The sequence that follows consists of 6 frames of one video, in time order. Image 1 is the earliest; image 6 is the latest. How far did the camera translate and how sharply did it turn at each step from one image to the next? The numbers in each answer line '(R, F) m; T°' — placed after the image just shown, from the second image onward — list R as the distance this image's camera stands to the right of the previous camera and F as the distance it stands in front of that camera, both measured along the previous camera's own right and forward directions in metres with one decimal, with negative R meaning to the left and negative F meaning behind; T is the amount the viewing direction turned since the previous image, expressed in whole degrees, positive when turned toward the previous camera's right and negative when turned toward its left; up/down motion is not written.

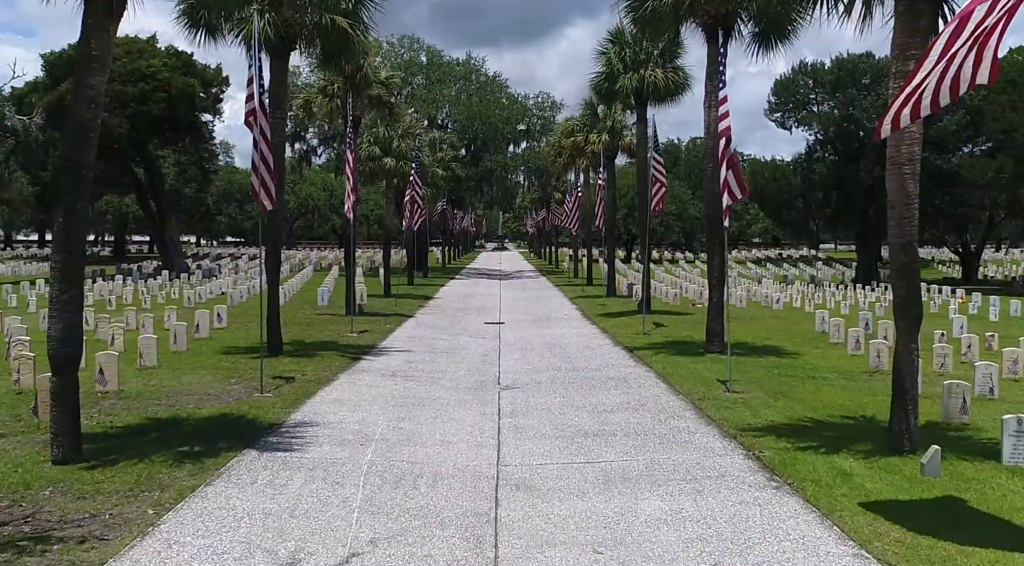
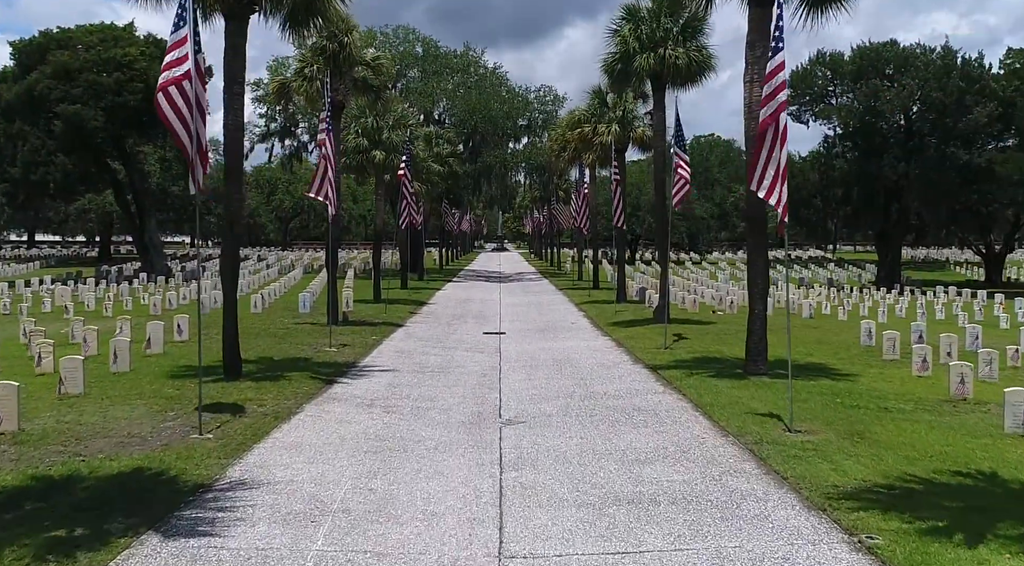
(-0.1, +2.5) m; 0°
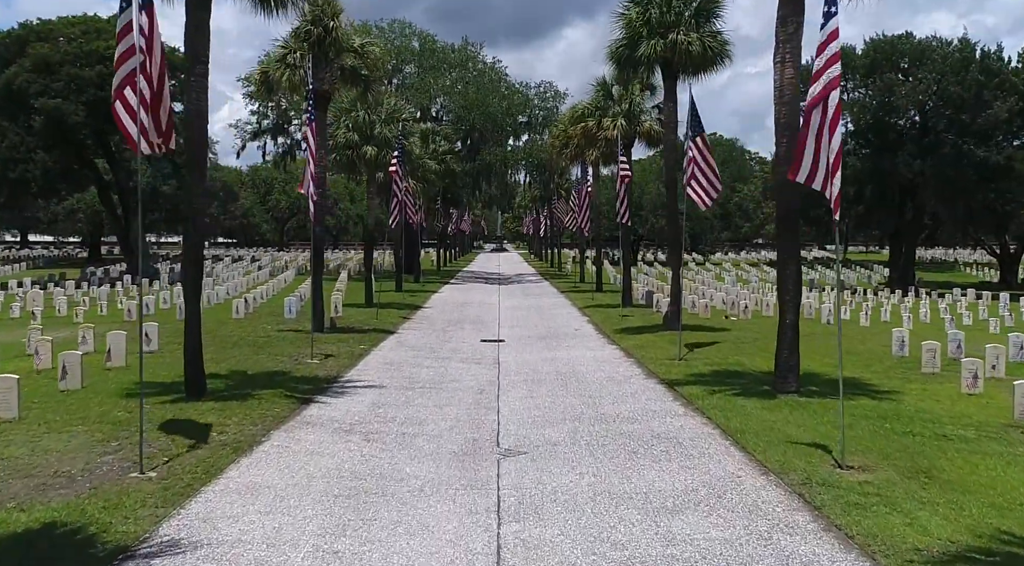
(0.0, +1.5) m; 0°
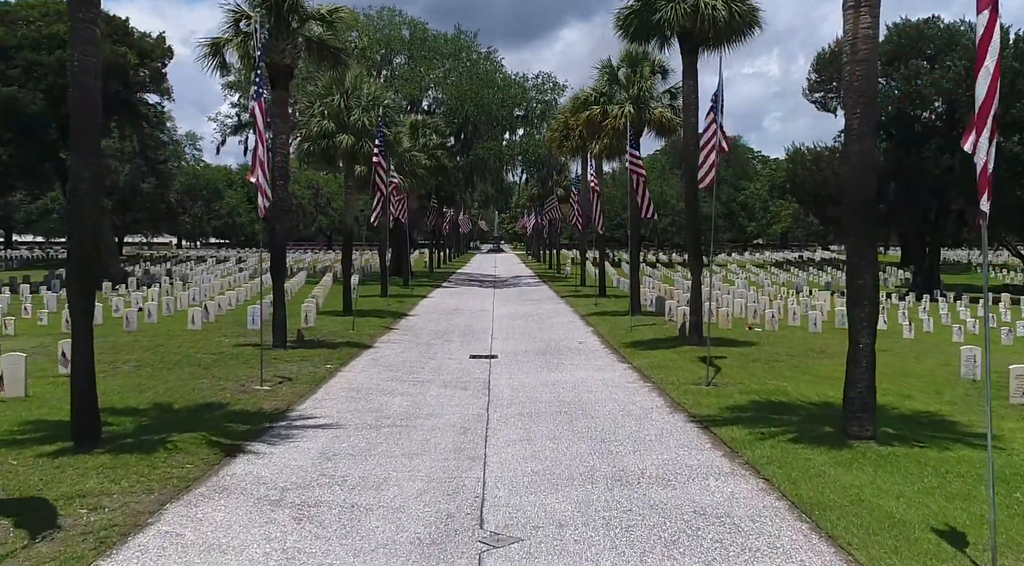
(+0.1, +2.8) m; 0°
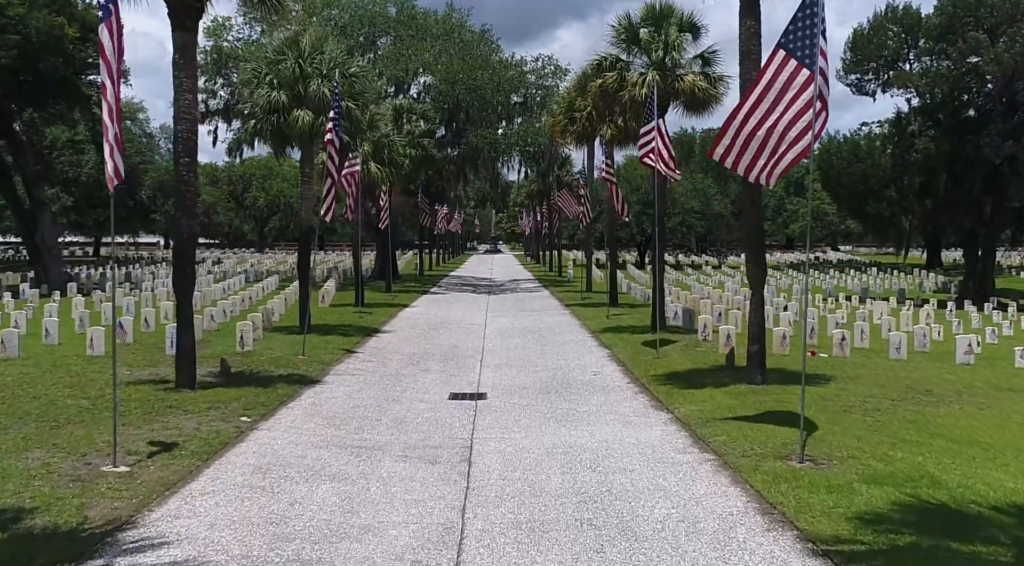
(+0.1, +4.5) m; 0°
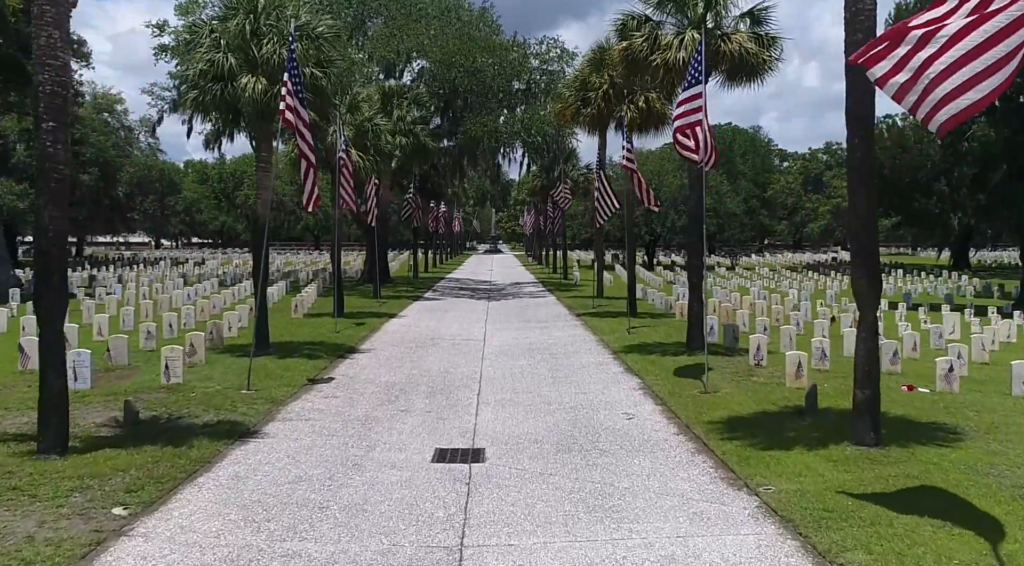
(-0.1, +3.7) m; 0°
